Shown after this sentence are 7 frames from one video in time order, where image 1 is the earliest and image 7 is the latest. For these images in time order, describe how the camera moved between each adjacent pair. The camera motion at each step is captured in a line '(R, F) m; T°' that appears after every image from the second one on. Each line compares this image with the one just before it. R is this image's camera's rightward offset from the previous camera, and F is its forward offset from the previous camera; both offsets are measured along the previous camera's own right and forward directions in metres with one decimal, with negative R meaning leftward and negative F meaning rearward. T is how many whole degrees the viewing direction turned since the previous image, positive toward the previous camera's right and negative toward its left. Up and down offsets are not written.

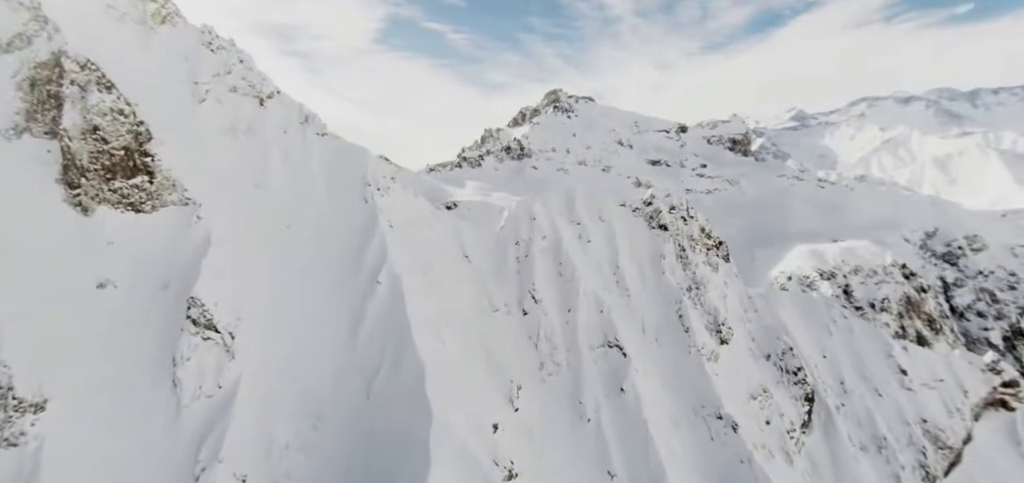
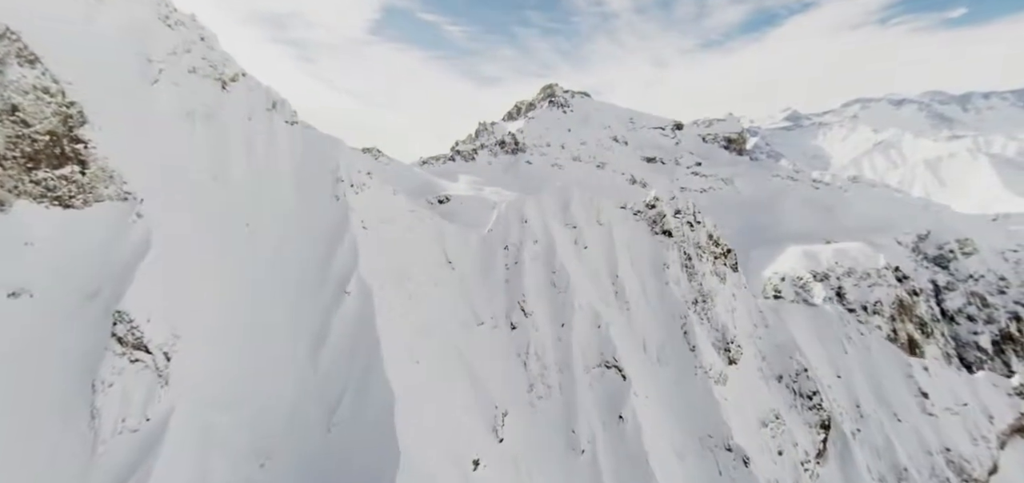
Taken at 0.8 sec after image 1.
(+0.2, +3.2) m; +1°
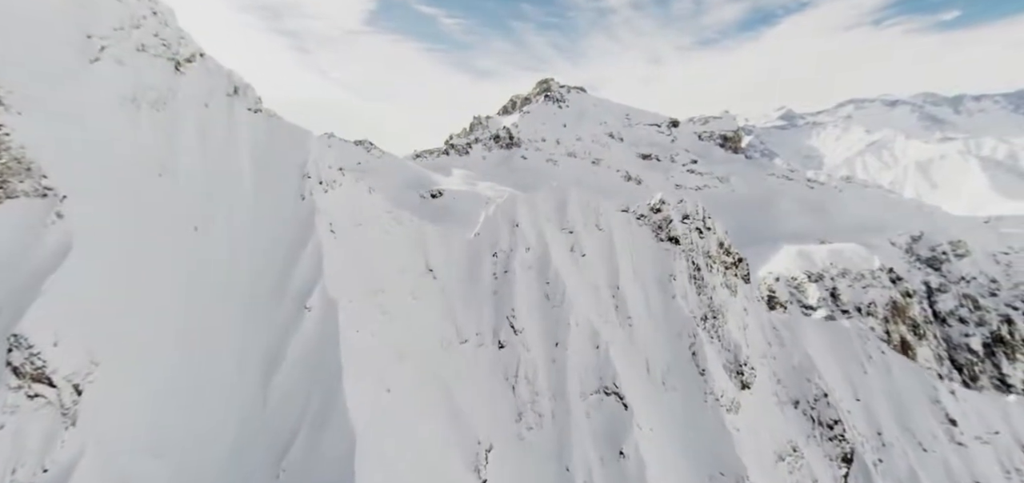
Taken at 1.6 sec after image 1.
(+0.2, +3.2) m; +1°
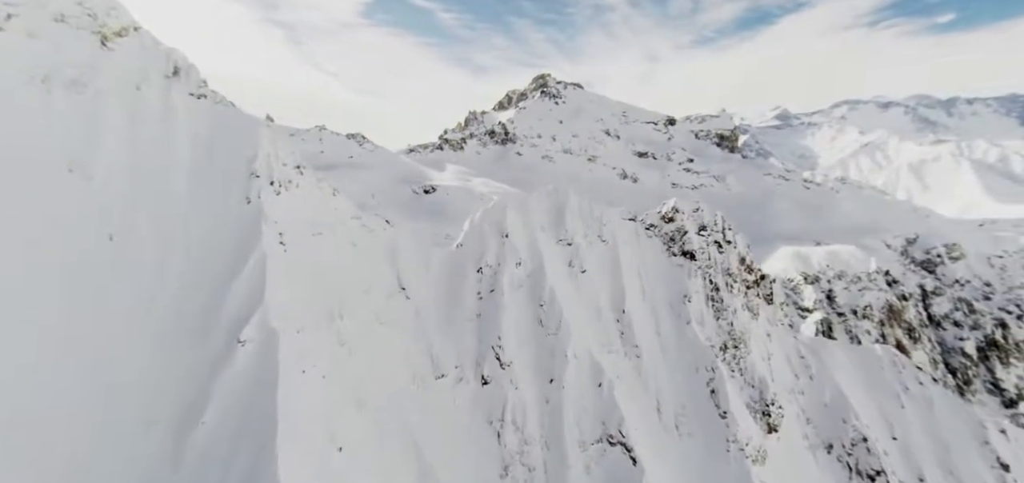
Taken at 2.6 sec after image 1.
(+0.3, +4.0) m; +1°
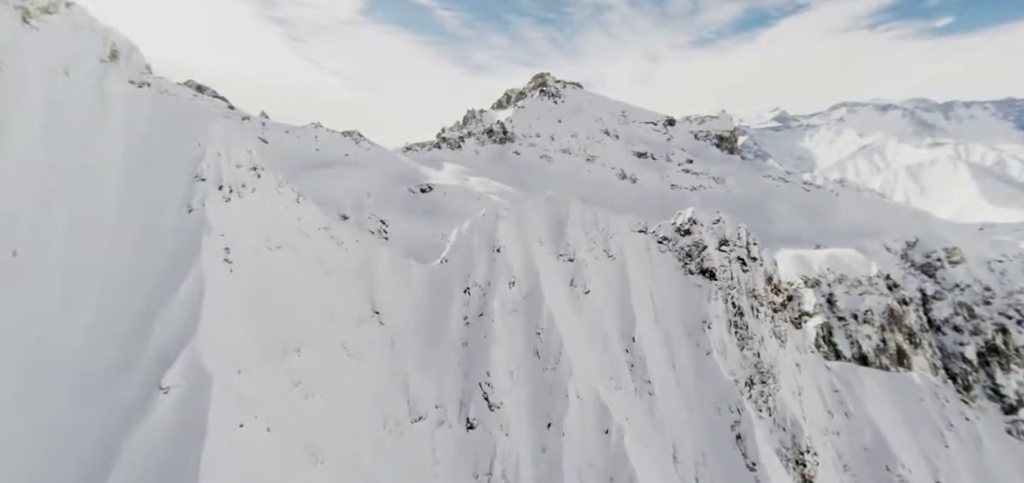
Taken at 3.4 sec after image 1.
(+0.2, +3.2) m; 0°
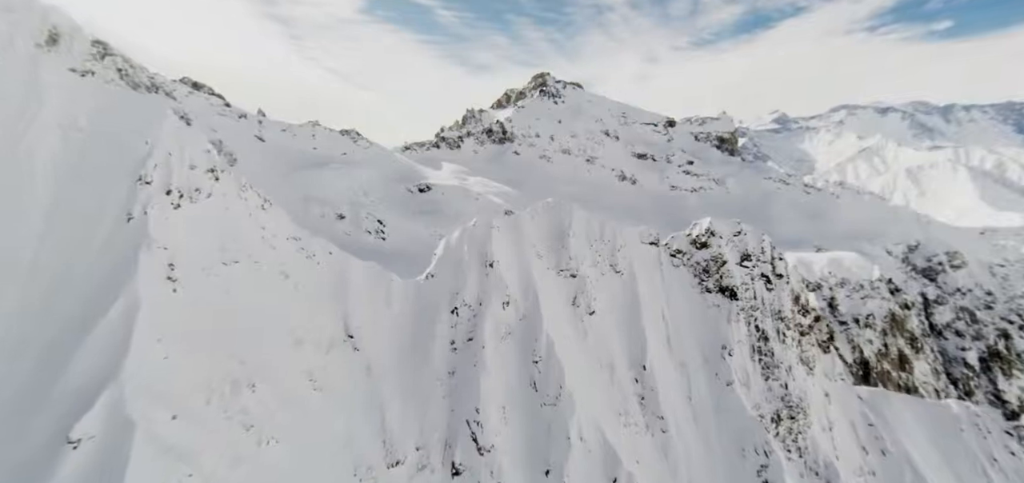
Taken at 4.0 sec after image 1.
(+0.1, +2.4) m; 0°
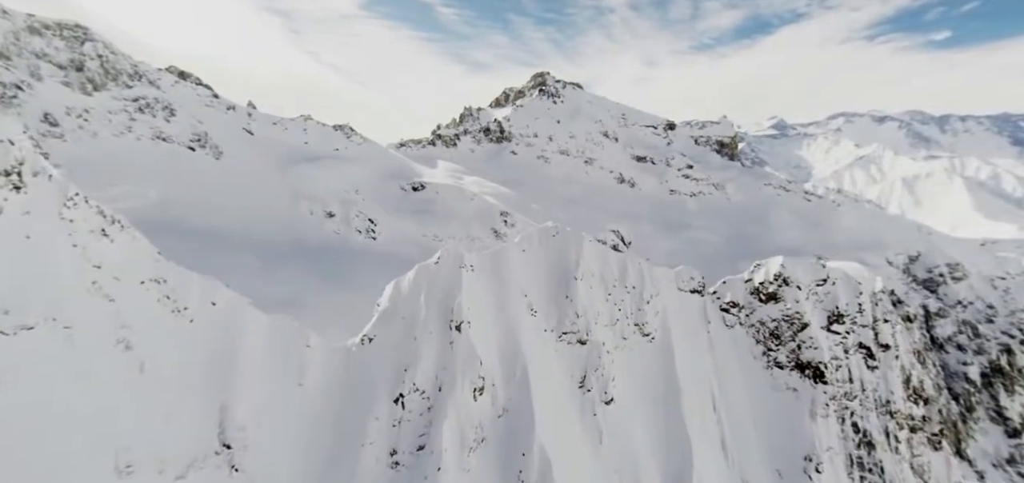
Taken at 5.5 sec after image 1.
(+0.4, +6.1) m; 0°
